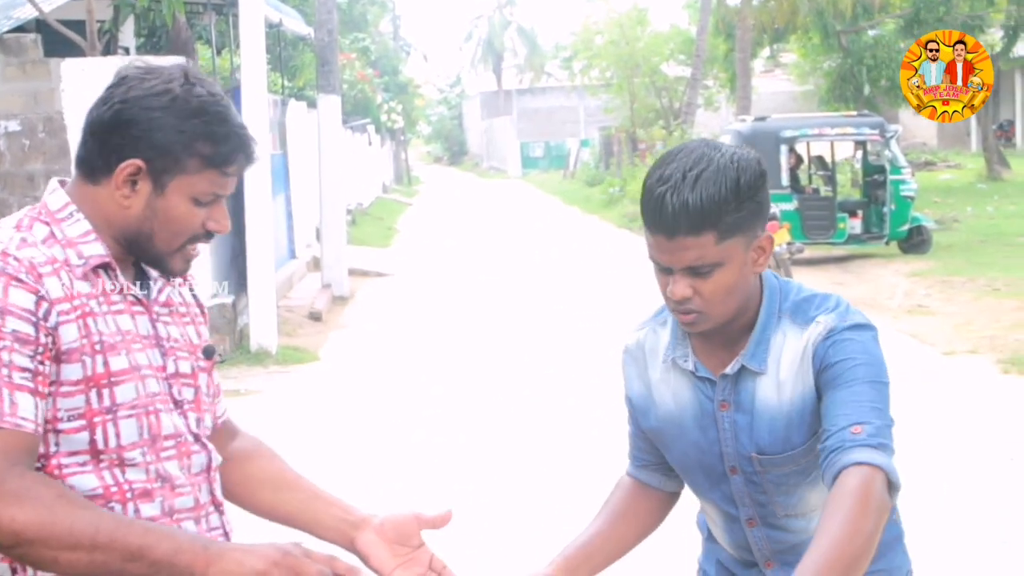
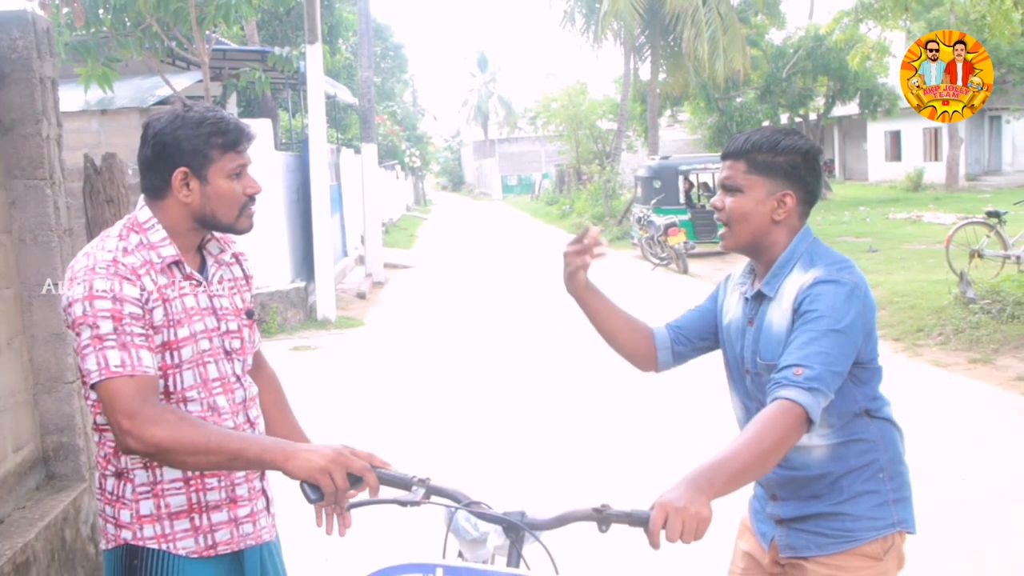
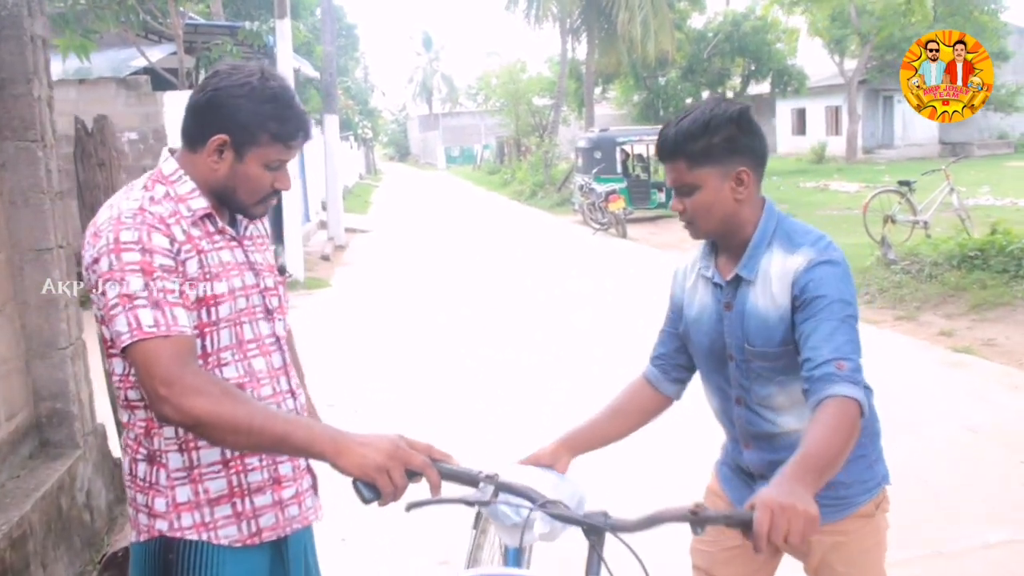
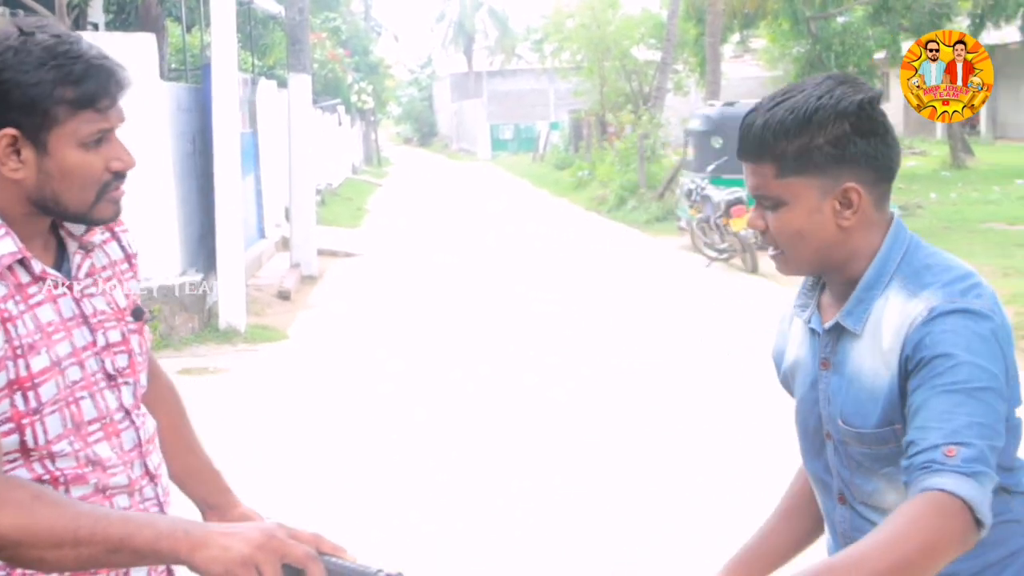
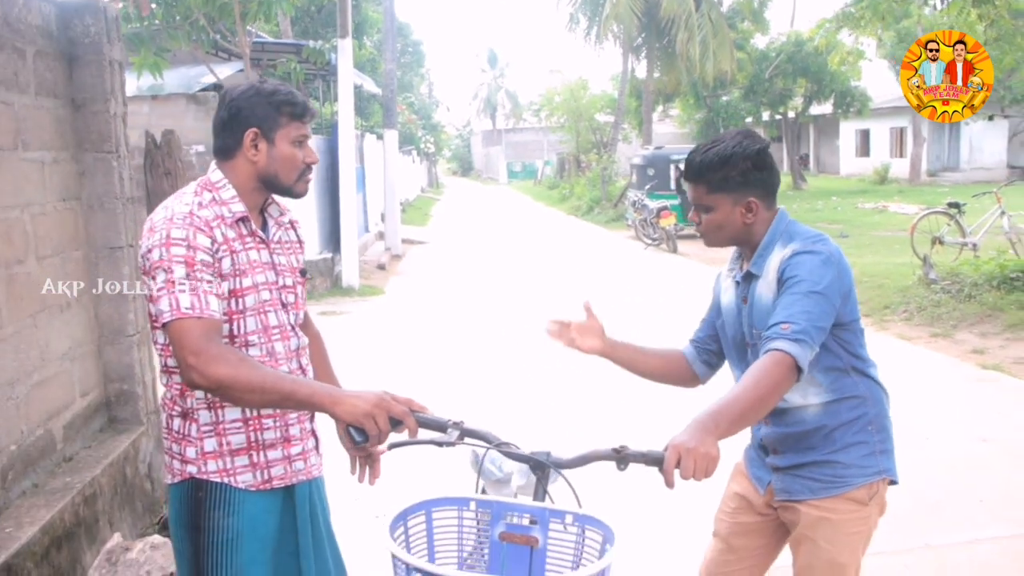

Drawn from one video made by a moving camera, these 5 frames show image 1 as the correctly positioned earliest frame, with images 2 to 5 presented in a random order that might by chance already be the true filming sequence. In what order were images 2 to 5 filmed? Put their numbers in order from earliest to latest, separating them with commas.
4, 2, 5, 3
